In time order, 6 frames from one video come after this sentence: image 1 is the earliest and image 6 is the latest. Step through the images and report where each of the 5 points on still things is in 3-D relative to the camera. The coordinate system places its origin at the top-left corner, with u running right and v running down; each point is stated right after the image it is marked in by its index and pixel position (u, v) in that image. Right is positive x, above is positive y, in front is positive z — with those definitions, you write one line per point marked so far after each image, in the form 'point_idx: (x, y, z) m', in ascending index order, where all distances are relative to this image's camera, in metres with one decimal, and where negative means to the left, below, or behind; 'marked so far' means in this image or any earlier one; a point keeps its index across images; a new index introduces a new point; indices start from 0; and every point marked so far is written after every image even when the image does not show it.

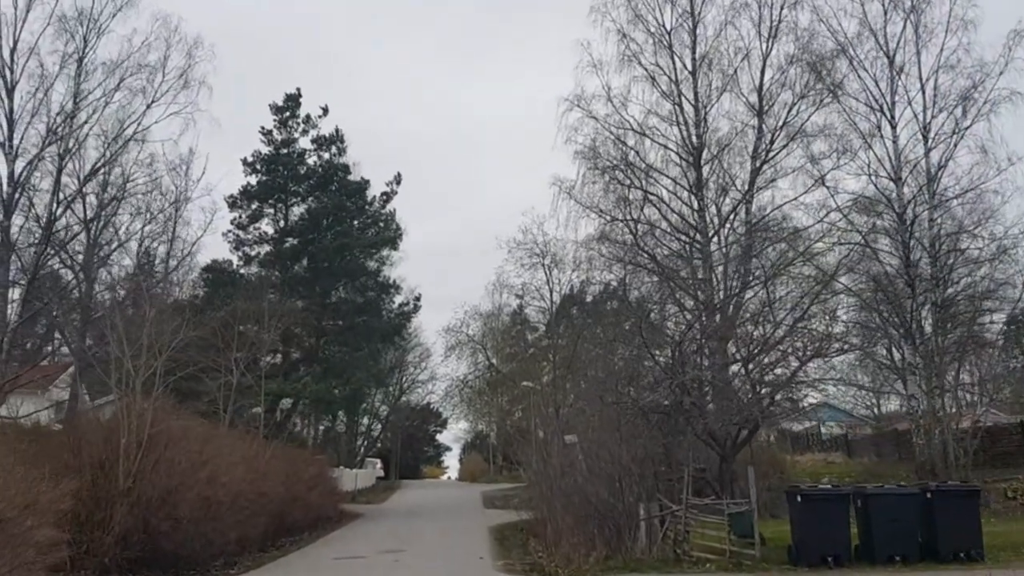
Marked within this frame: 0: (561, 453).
0: (+0.9, -2.8, +16.9) m
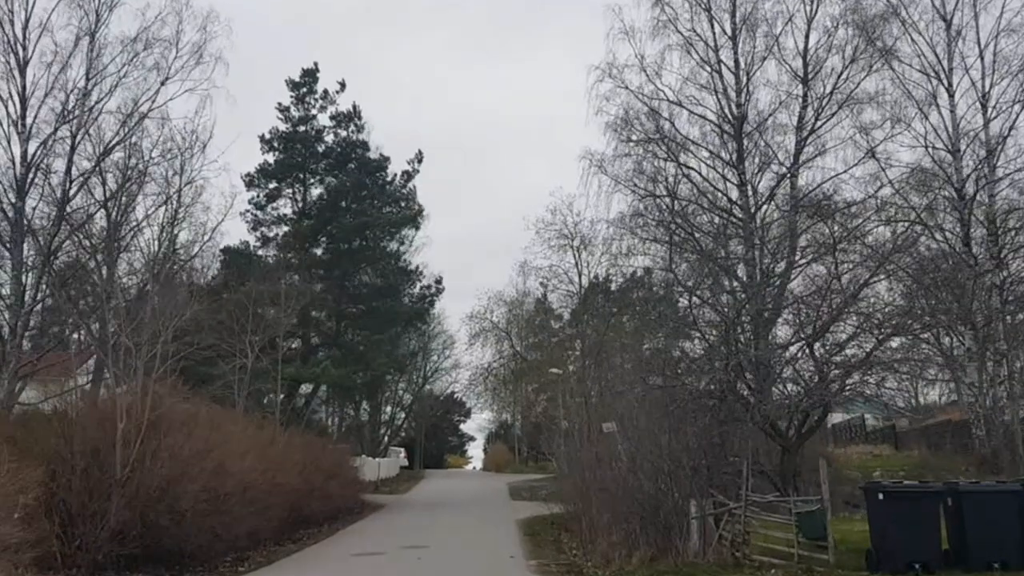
0: (+1.4, -2.4, +15.4) m
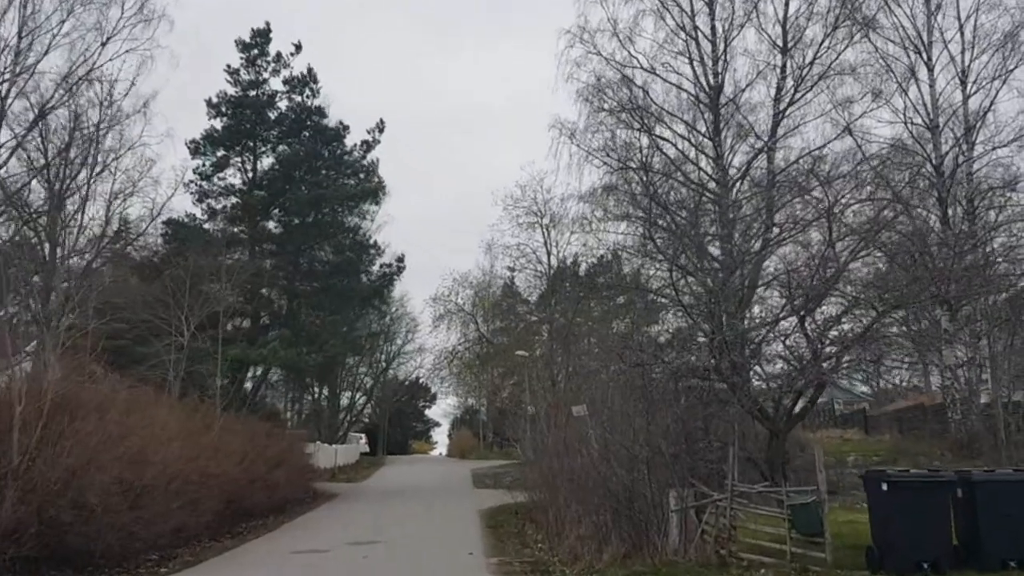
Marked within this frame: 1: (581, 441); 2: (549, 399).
0: (+0.8, -2.0, +14.2) m
1: (+0.9, -2.0, +13.2) m
2: (+0.6, -2.0, +18.0) m
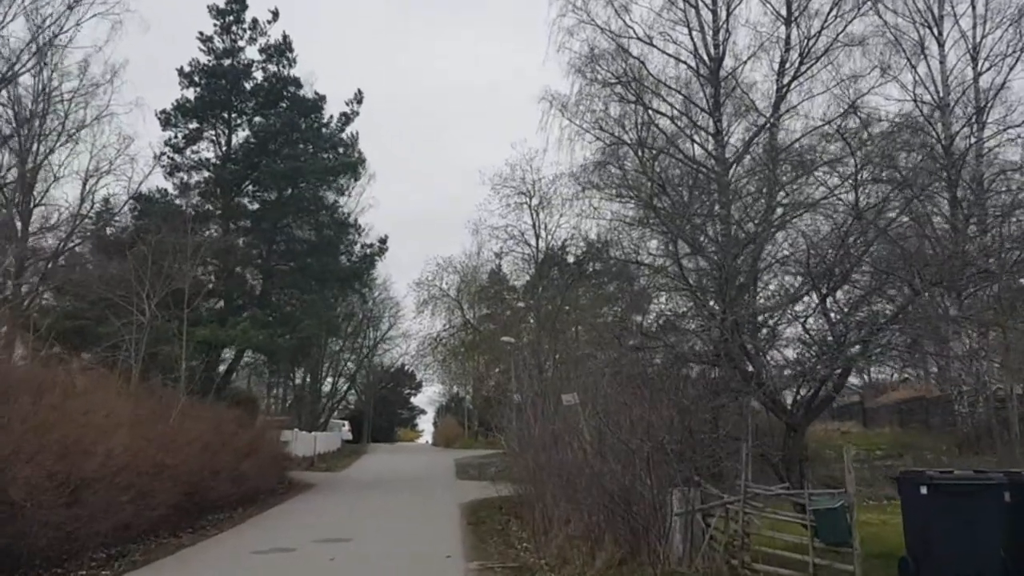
0: (+0.6, -1.7, +12.9) m
1: (+0.7, -1.7, +11.9) m
2: (+0.4, -1.6, +16.8) m
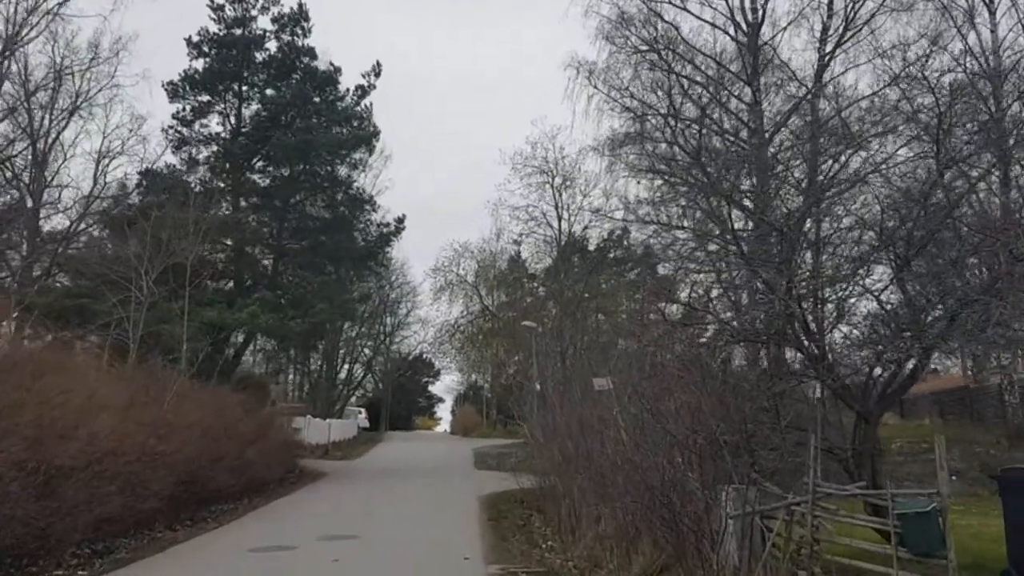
0: (+0.9, -1.4, +11.7) m
1: (+1.0, -1.4, +10.7) m
2: (+0.8, -1.3, +15.6) m
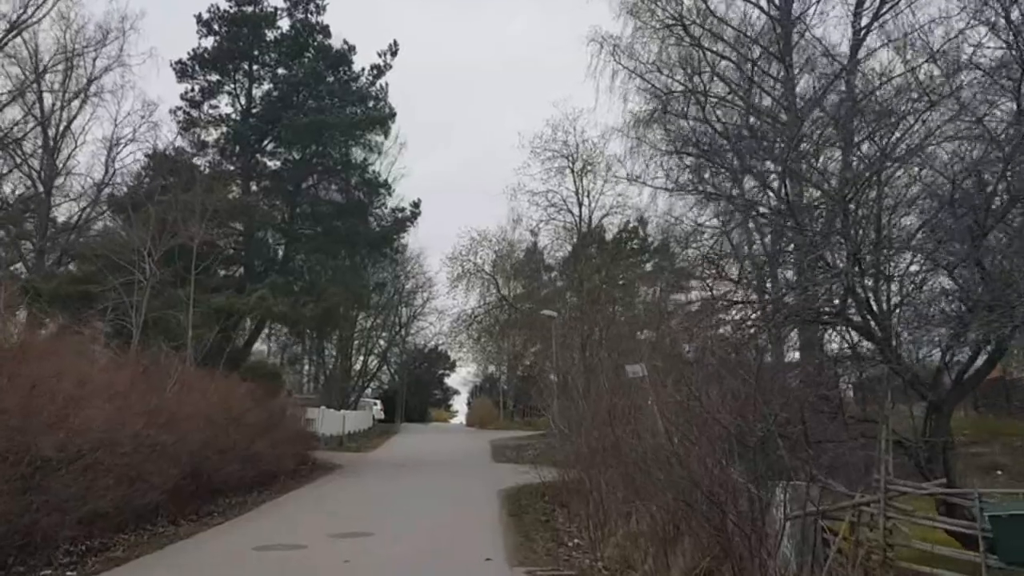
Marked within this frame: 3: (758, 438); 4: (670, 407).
0: (+1.2, -1.2, +10.9) m
1: (+1.3, -1.2, +9.8) m
2: (+1.1, -1.0, +14.7) m
3: (+2.1, -1.1, +7.8) m
4: (+1.4, -1.0, +8.6) m
